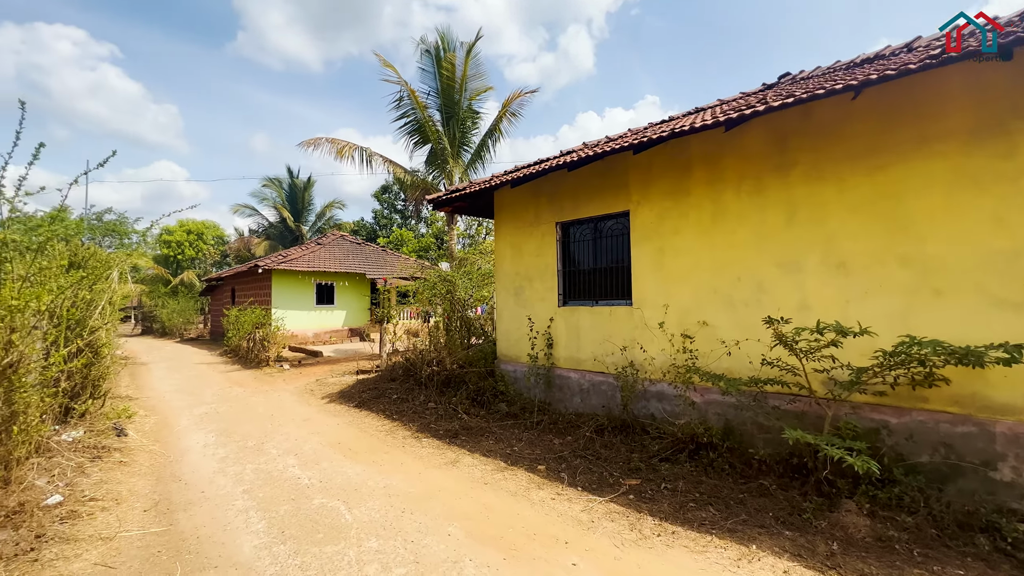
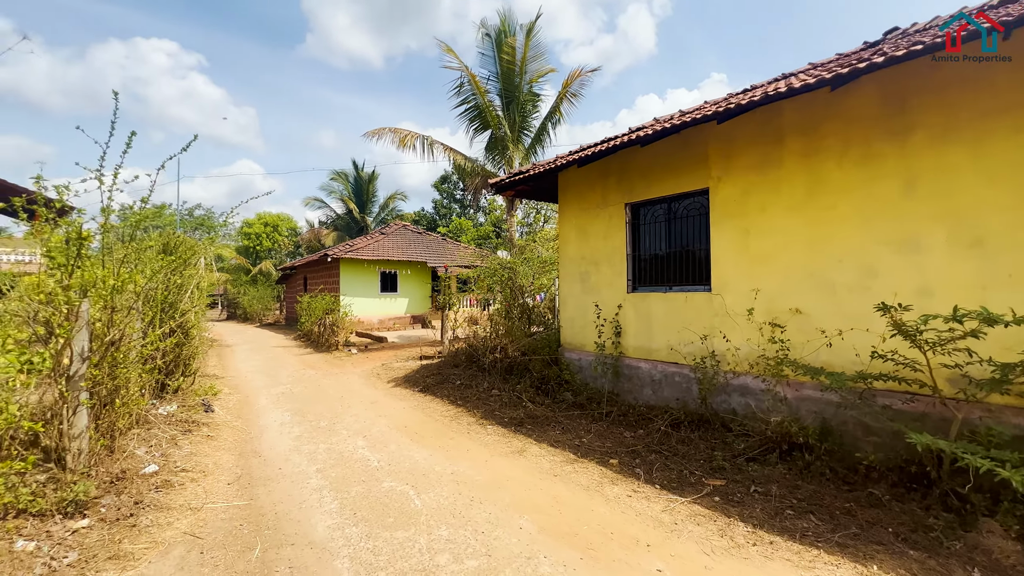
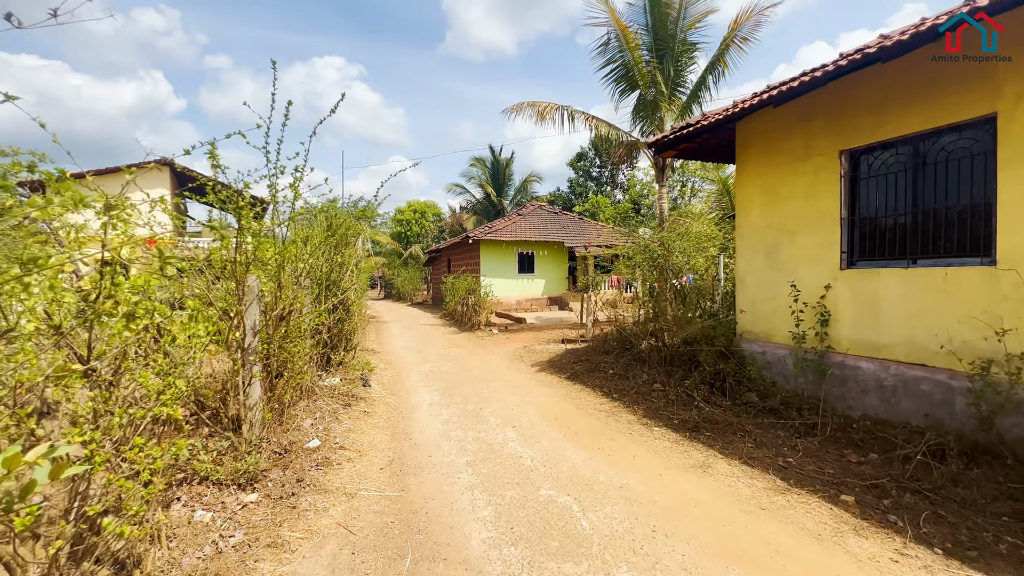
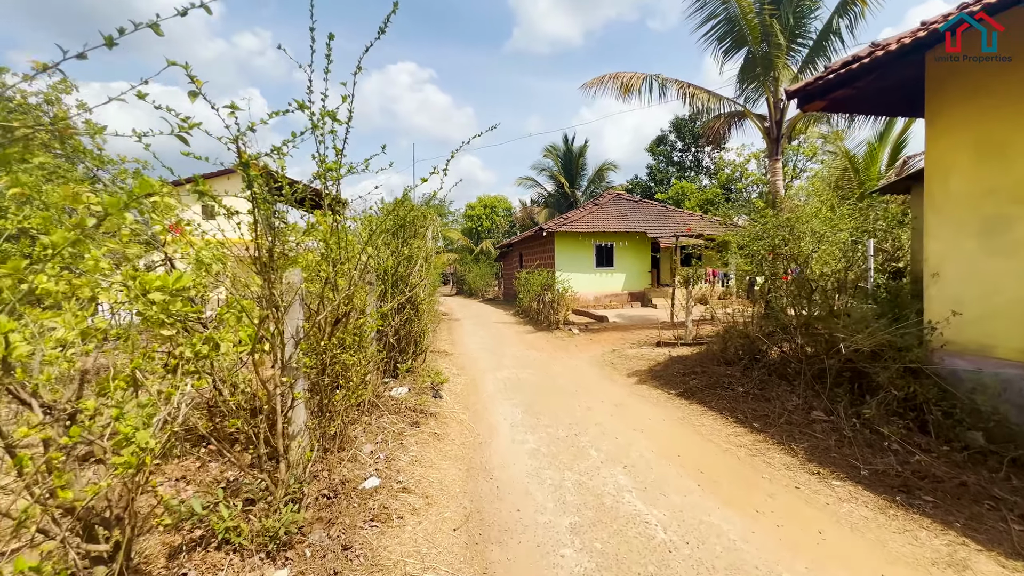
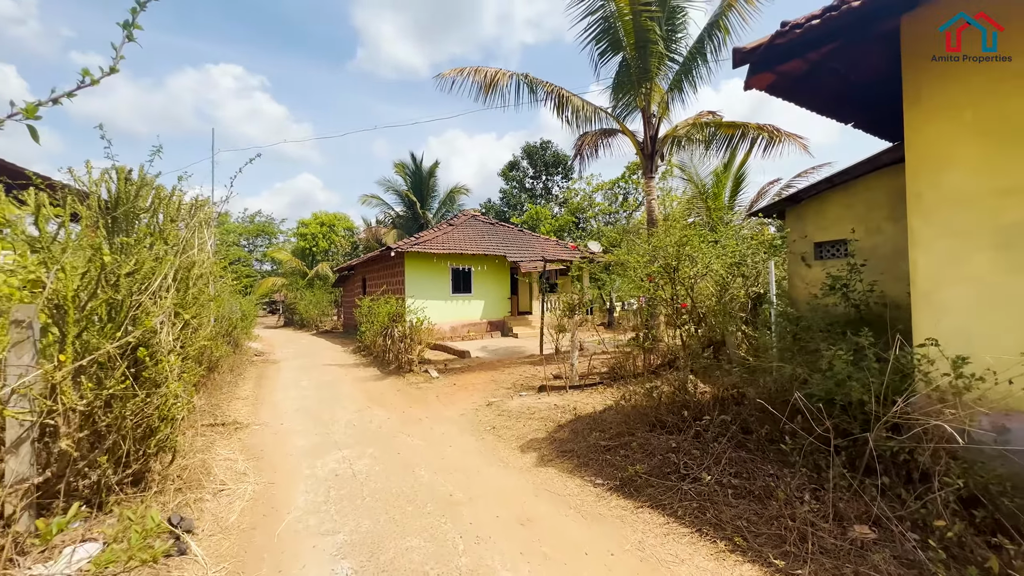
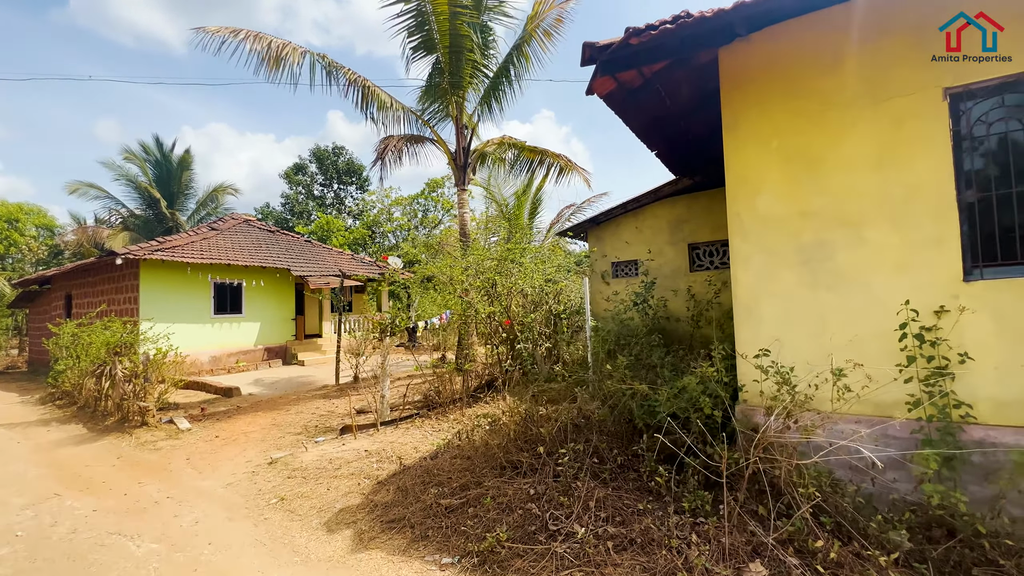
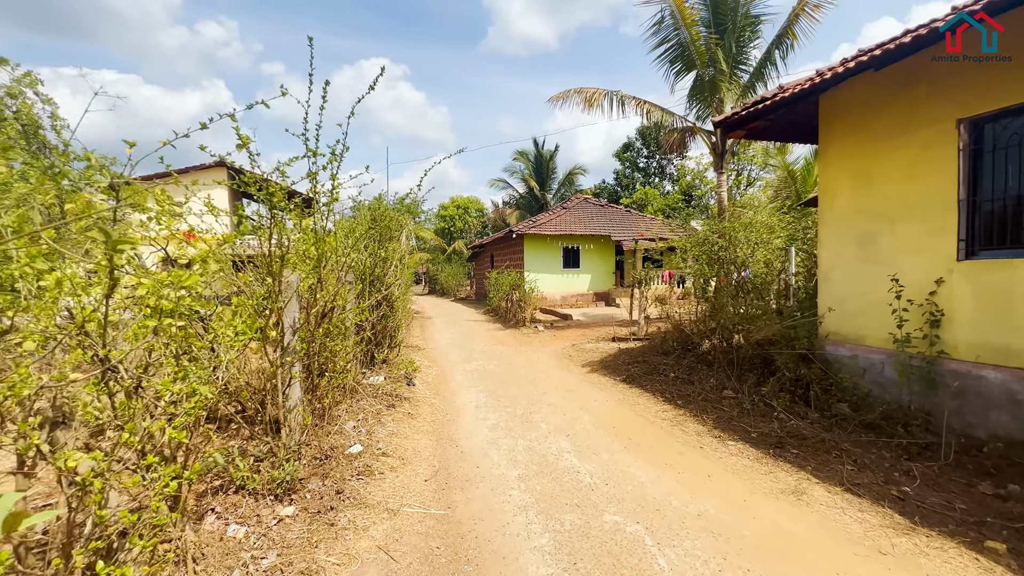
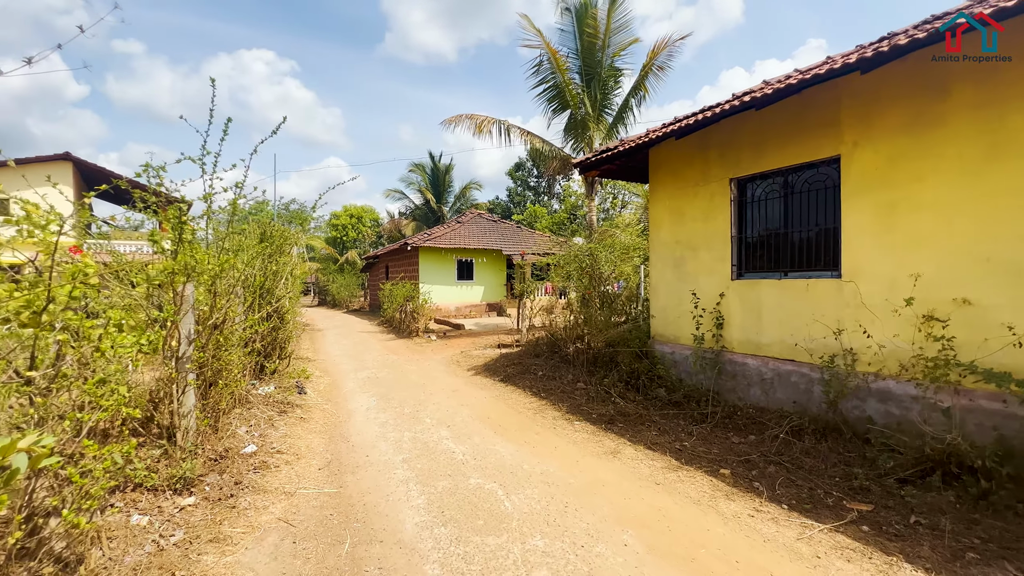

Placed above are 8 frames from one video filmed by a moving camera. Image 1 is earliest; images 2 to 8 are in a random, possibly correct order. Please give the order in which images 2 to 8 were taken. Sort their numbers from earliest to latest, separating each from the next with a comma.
2, 8, 3, 7, 4, 5, 6
